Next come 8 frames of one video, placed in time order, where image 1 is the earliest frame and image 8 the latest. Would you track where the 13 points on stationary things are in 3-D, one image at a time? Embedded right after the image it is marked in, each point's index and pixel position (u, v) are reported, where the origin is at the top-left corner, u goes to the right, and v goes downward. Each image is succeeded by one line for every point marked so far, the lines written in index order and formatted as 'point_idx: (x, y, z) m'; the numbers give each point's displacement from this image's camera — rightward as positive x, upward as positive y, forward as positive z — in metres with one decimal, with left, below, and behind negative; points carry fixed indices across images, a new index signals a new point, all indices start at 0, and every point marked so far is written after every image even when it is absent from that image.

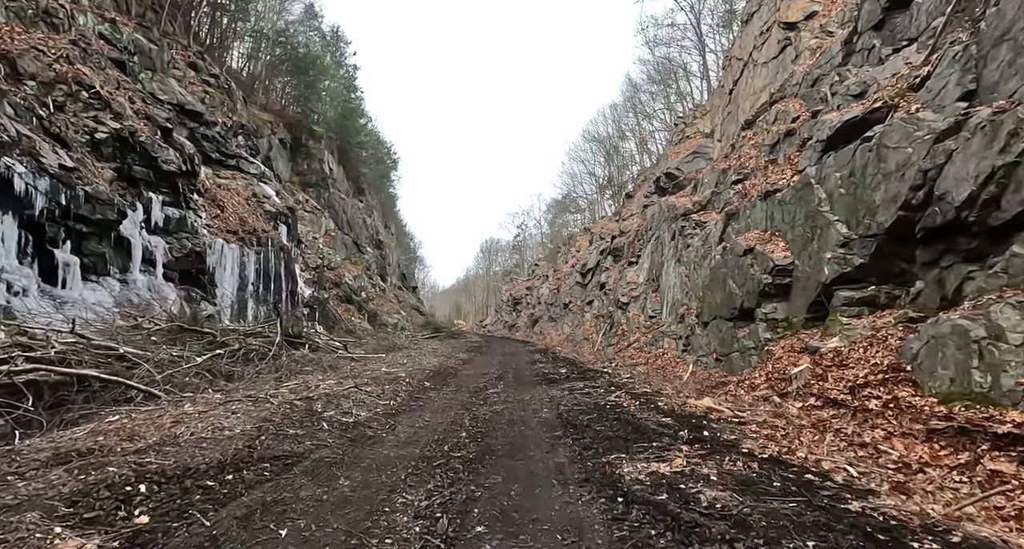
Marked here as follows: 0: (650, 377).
0: (+2.5, -1.8, +10.0) m
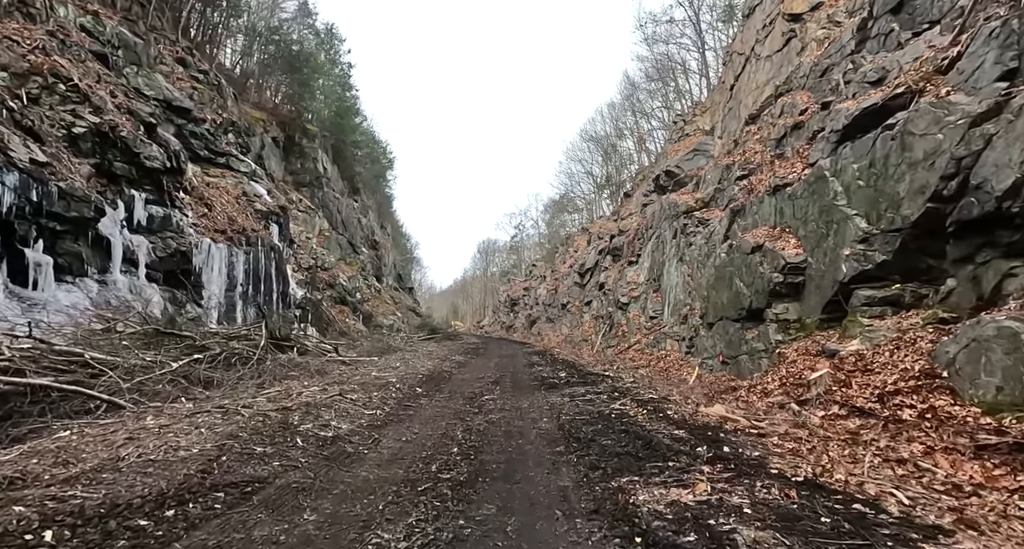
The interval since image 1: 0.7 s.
0: (+2.4, -1.8, +9.5) m
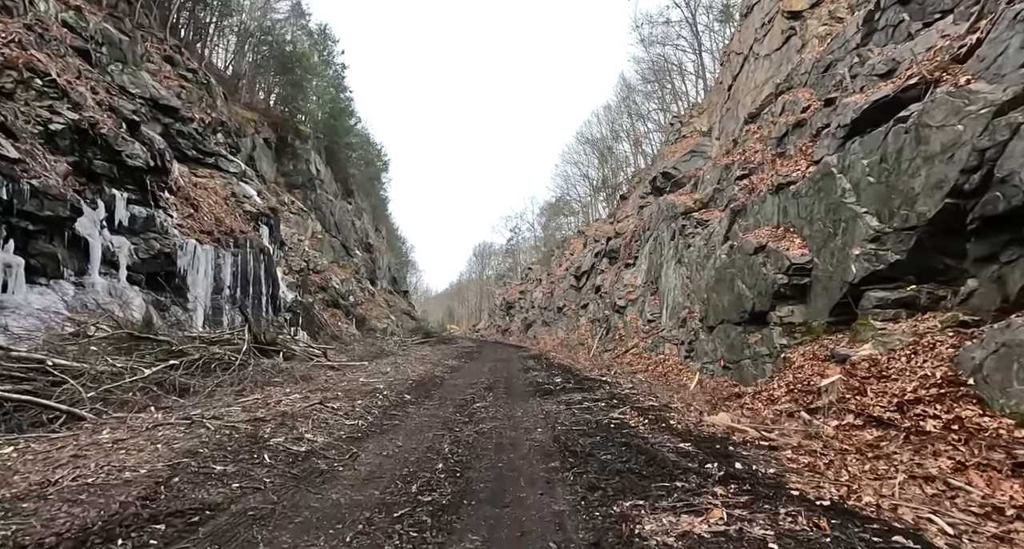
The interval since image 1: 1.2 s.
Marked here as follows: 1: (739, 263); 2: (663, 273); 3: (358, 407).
0: (+2.3, -1.8, +9.1) m
1: (+4.1, +0.2, +10.1) m
2: (+4.3, 0.0, +16.4) m
3: (-1.8, -1.6, +6.8) m
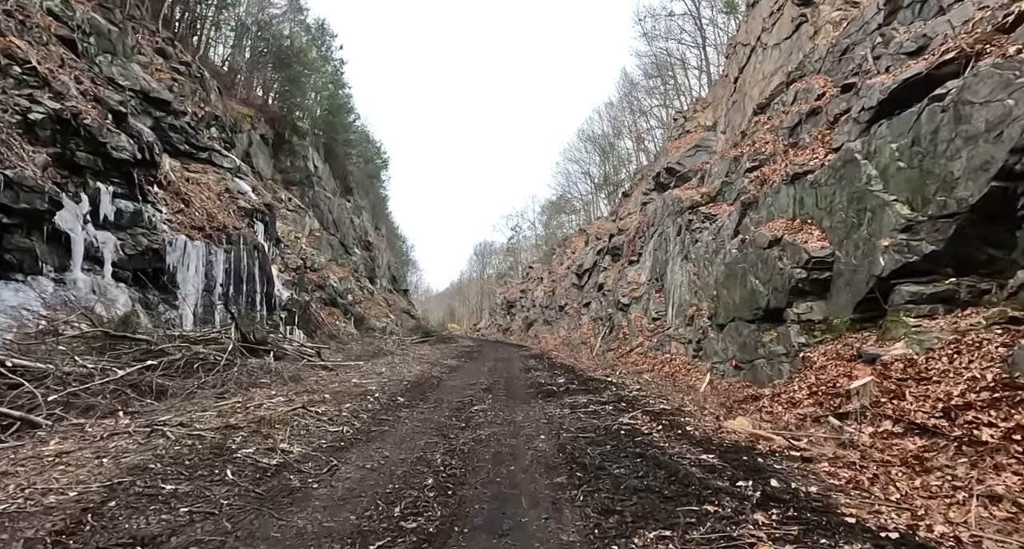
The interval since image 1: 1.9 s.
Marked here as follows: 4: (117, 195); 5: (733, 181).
0: (+2.3, -1.8, +8.6) m
1: (+4.1, +0.3, +9.6) m
2: (+4.4, +0.1, +15.8) m
3: (-1.8, -1.5, +6.3) m
4: (-9.1, +1.8, +13.0) m
5: (+5.3, +2.3, +13.7) m
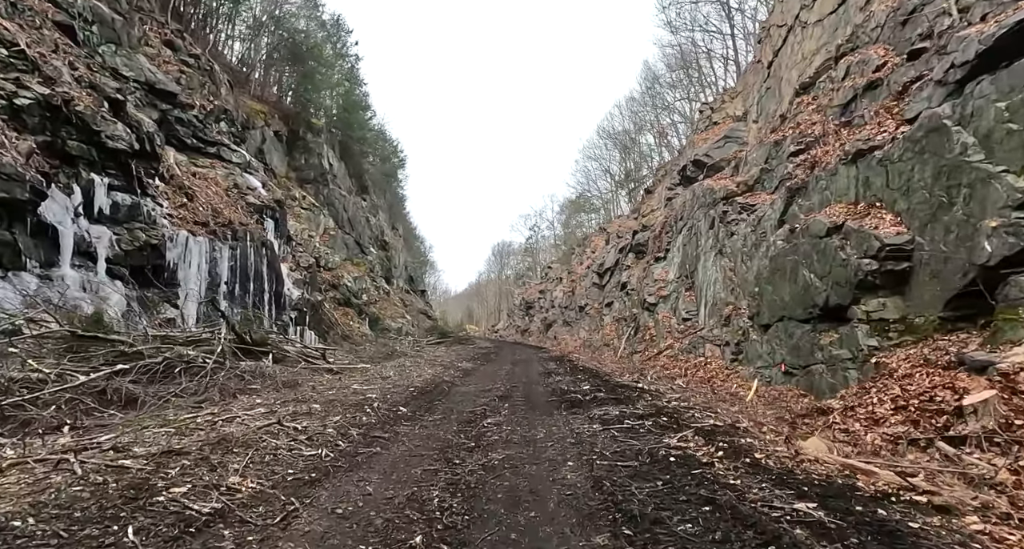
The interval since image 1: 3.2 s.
0: (+2.6, -1.7, +7.5) m
1: (+4.4, +0.4, +8.5) m
2: (+4.9, +0.2, +14.7) m
3: (-1.7, -1.4, +5.3) m
4: (-8.7, +1.9, +12.3) m
5: (+5.8, +2.4, +12.5) m
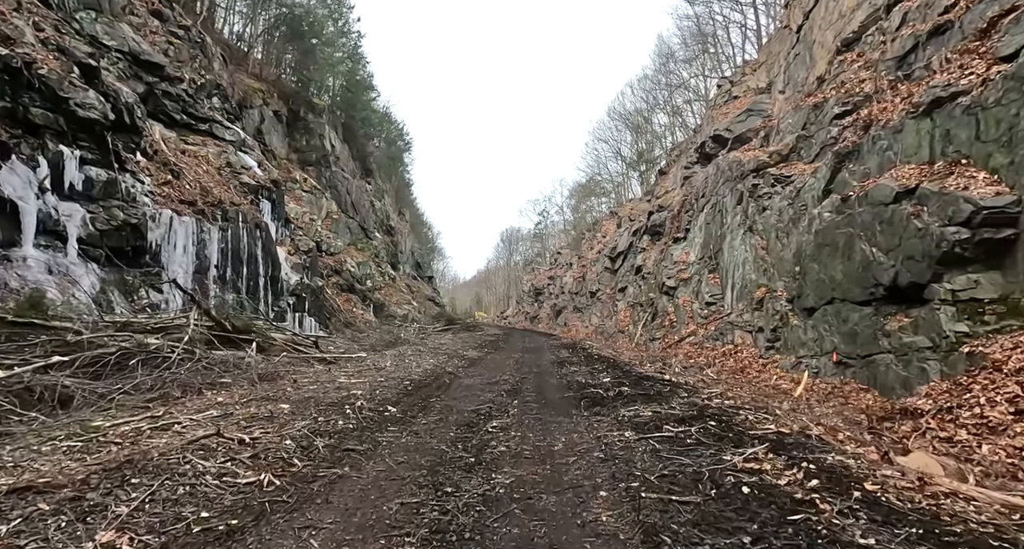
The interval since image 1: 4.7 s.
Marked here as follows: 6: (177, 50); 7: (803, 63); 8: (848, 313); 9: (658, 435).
0: (+2.7, -1.4, +6.4) m
1: (+4.5, +0.7, +7.2) m
2: (+5.1, +0.7, +13.5) m
3: (-1.6, -1.2, +4.2) m
4: (-8.5, +2.3, +11.3) m
5: (+5.9, +2.8, +11.2) m
6: (-11.1, +7.4, +18.7) m
7: (+8.4, +6.1, +16.3) m
8: (+4.3, -0.5, +7.3) m
9: (+1.1, -1.2, +4.4) m
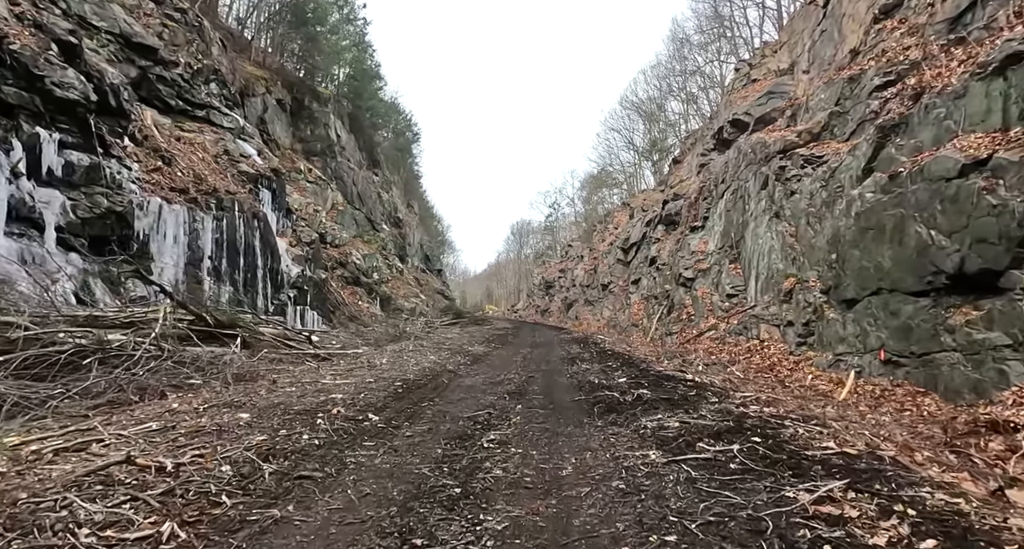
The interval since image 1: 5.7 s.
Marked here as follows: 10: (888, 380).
0: (+2.7, -1.2, +5.5) m
1: (+4.5, +0.9, +6.3) m
2: (+5.2, +0.9, +12.5) m
3: (-1.6, -1.1, +3.4) m
4: (-8.4, +2.4, +10.6) m
5: (+6.1, +3.0, +10.2) m
6: (-10.8, +7.6, +18.0) m
7: (+8.6, +6.4, +15.2) m
8: (+4.4, -0.3, +6.4) m
9: (+1.1, -1.1, +3.6) m
10: (+4.2, -1.2, +6.2) m
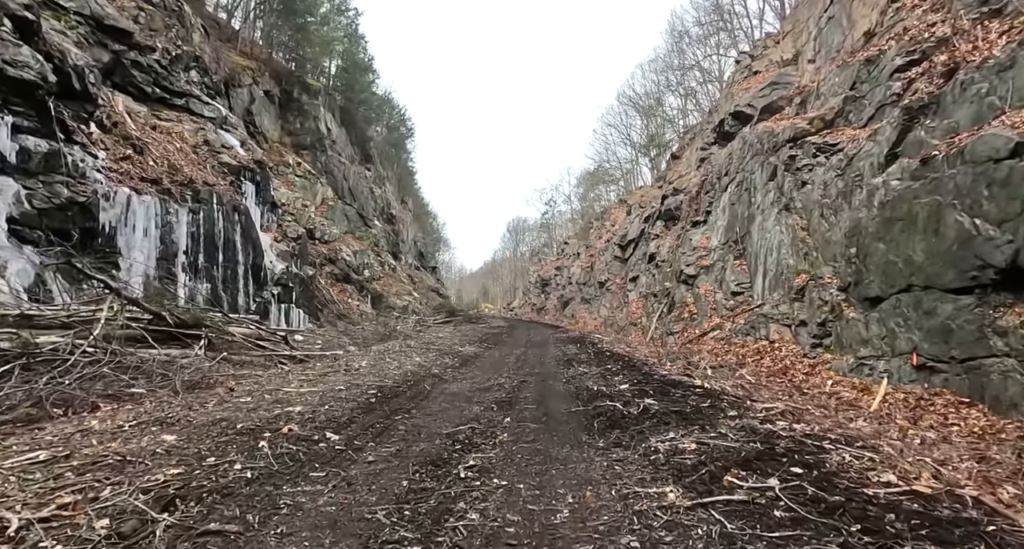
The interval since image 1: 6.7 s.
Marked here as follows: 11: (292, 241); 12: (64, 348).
0: (+2.6, -1.2, +4.8) m
1: (+4.4, +0.9, +5.6) m
2: (+5.1, +1.0, +11.8) m
3: (-1.7, -1.0, +2.7) m
4: (-8.5, +2.5, +9.8) m
5: (+5.9, +3.0, +9.5) m
6: (-11.0, +7.7, +17.1) m
7: (+8.4, +6.5, +14.5) m
8: (+4.2, -0.3, +5.7) m
9: (+1.0, -1.1, +2.9) m
10: (+4.0, -1.1, +5.5) m
11: (-7.7, +1.1, +19.5) m
12: (-4.3, -0.7, +5.3) m
